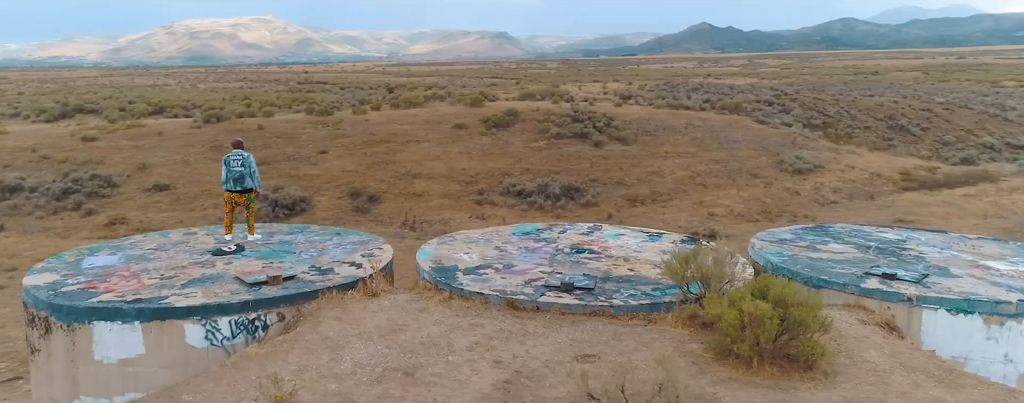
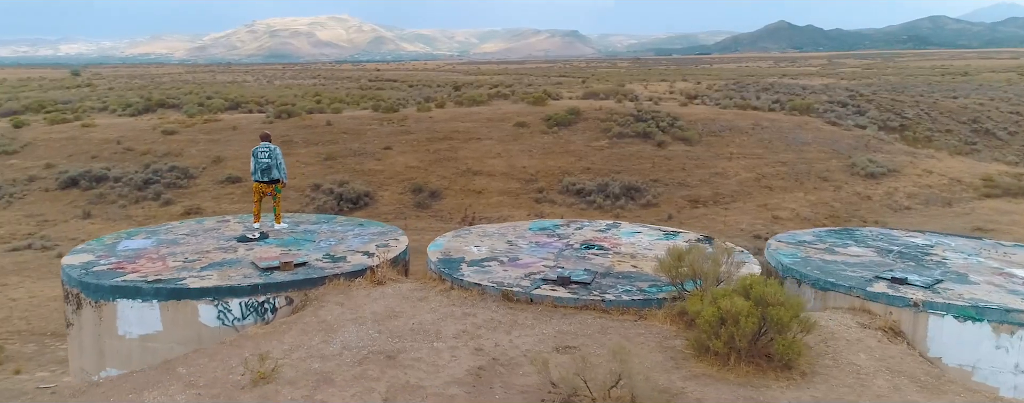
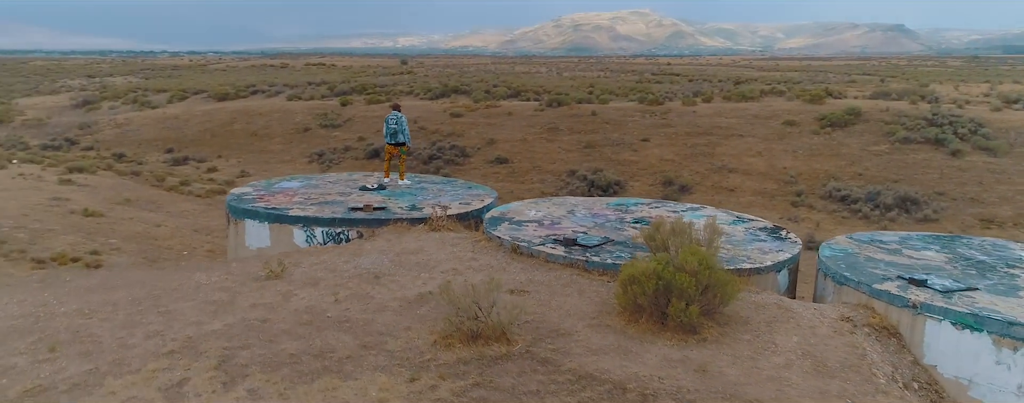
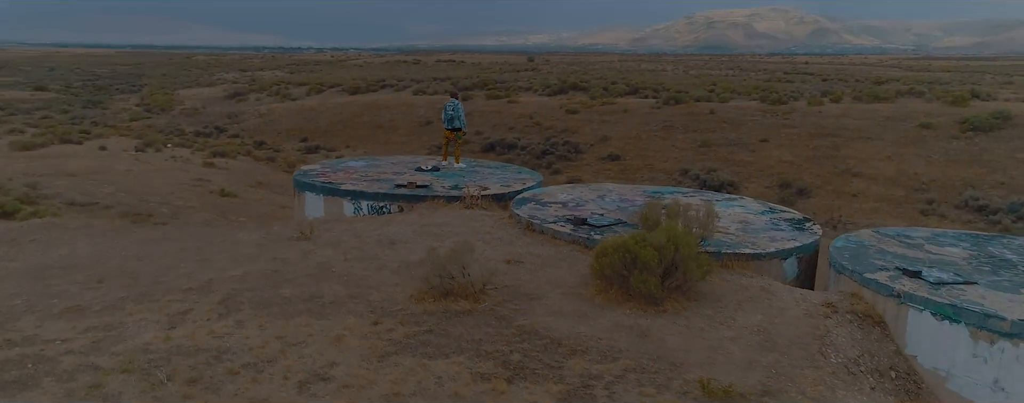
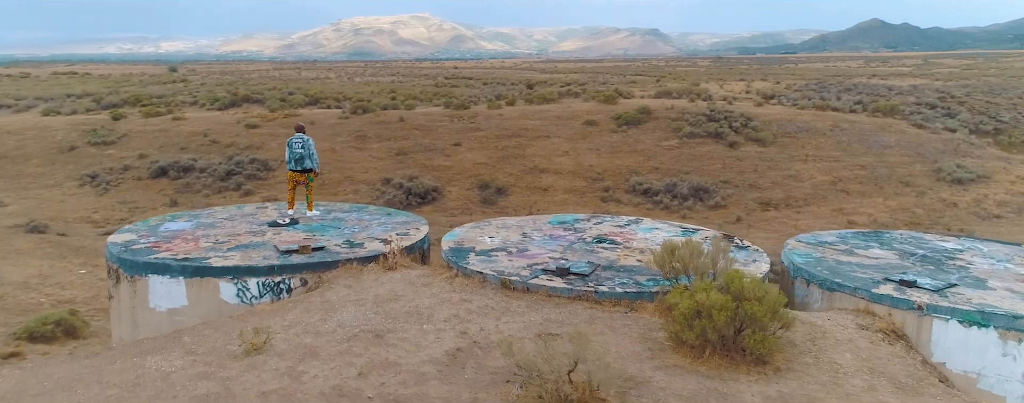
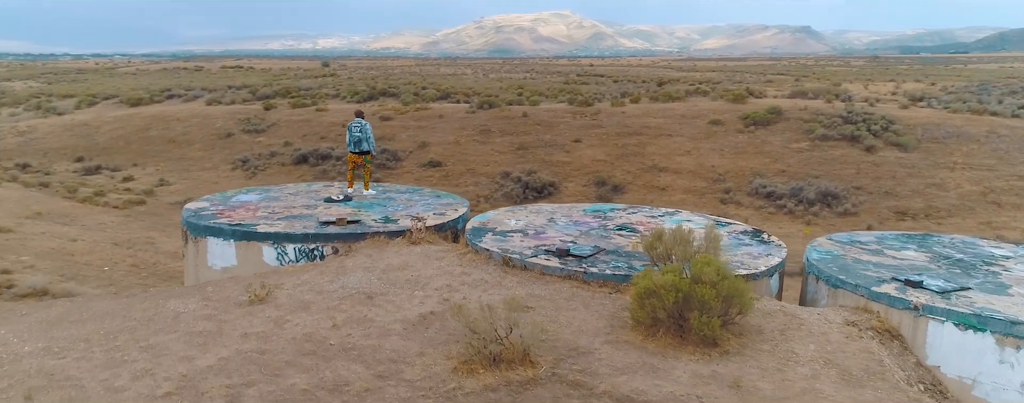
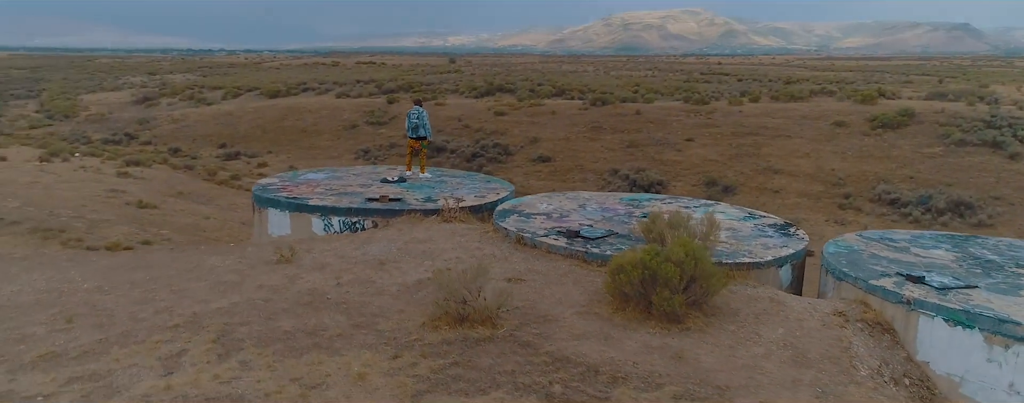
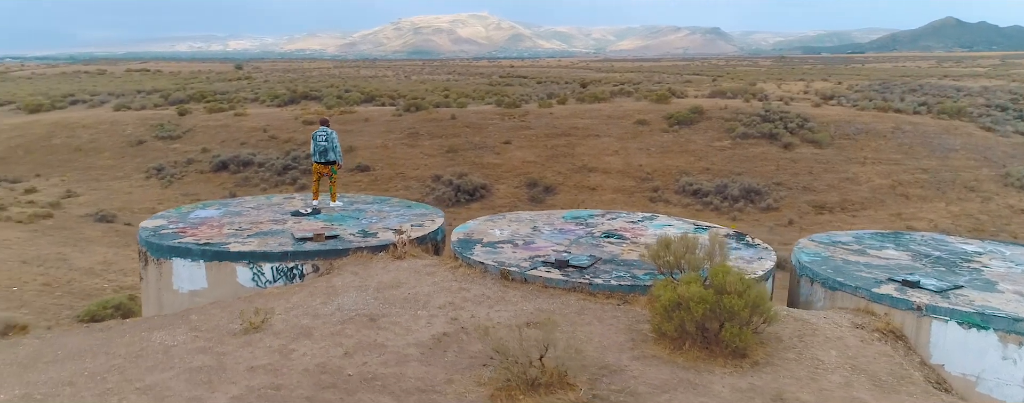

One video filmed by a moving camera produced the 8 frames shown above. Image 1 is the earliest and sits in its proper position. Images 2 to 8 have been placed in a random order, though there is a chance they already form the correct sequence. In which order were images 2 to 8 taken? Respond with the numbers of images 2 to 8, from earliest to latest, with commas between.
2, 5, 8, 6, 3, 7, 4
